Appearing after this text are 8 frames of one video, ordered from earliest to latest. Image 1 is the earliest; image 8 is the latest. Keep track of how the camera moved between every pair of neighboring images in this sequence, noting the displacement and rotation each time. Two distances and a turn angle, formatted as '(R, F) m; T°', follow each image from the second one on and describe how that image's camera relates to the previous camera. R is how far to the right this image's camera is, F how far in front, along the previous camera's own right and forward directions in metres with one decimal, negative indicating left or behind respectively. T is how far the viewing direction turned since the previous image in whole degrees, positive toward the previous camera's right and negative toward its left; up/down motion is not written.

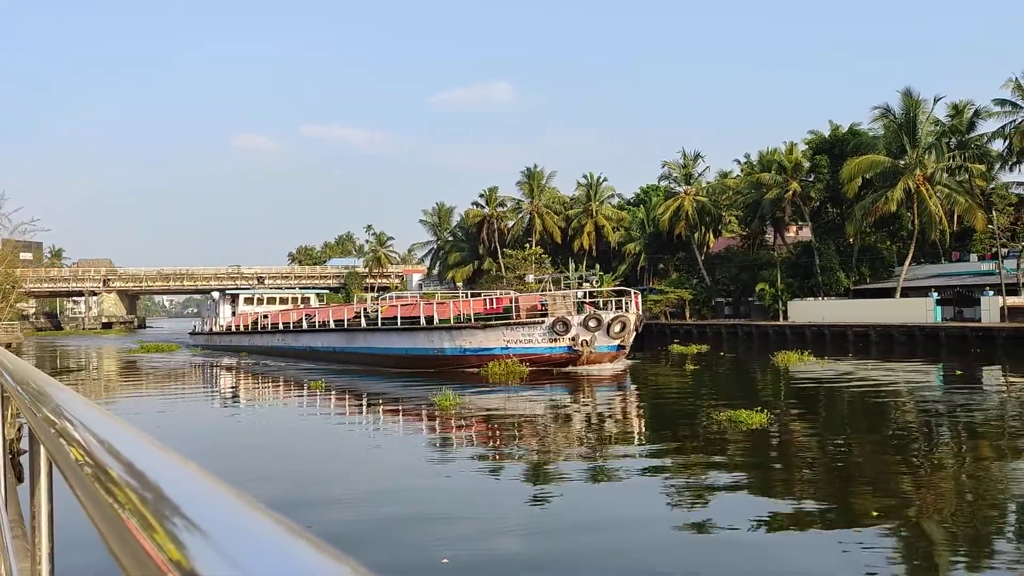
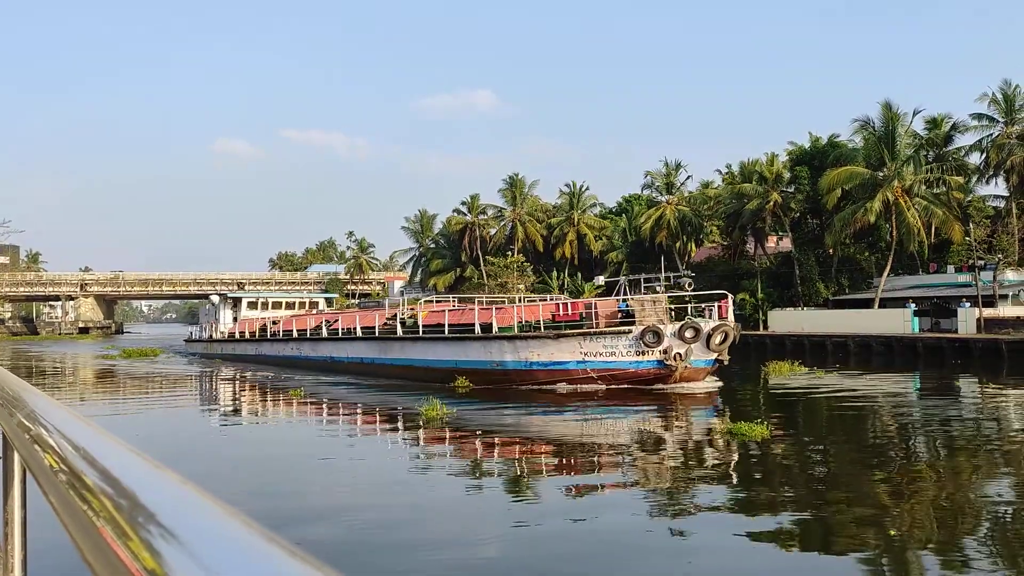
(-0.2, +0.2) m; +1°
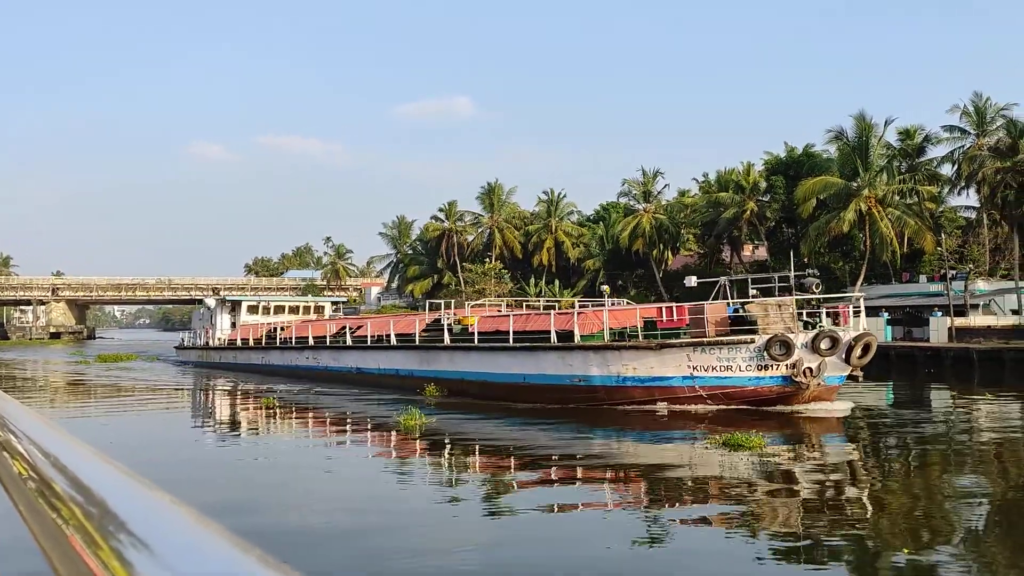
(0.0, 0.0) m; +2°
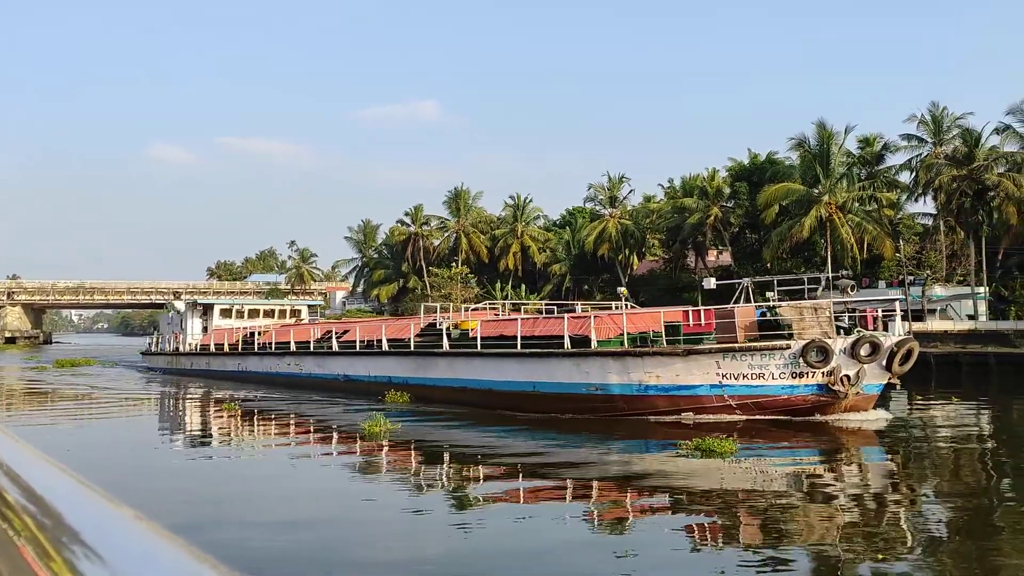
(-0.3, +0.3) m; +2°
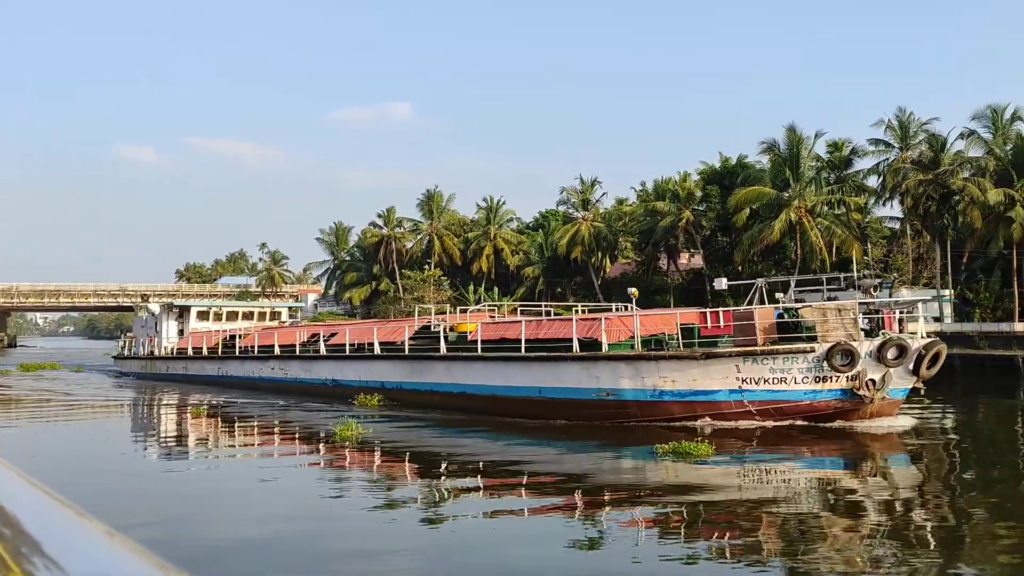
(-0.4, +0.5) m; +2°
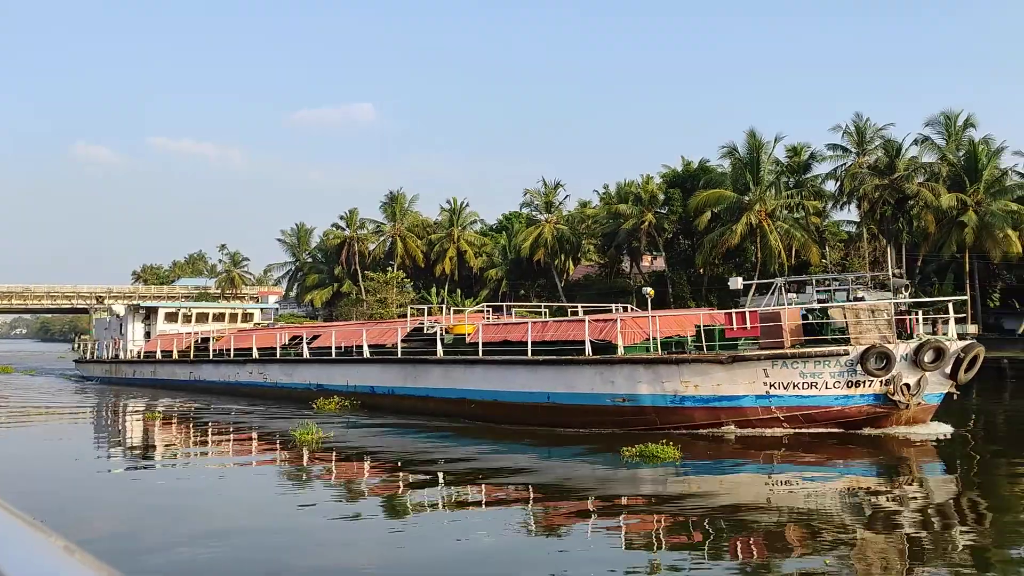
(-0.5, +0.6) m; +2°
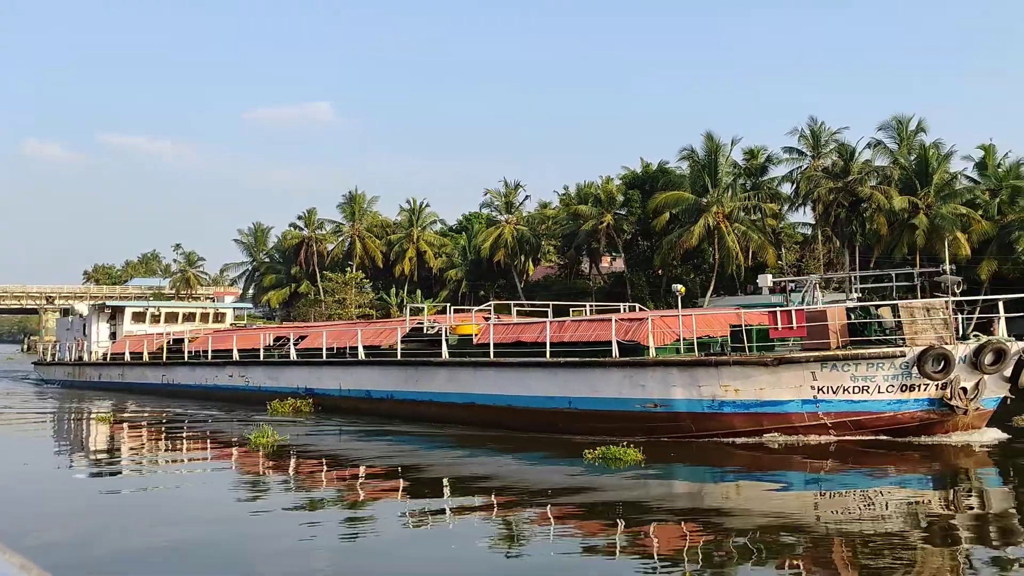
(-0.7, +0.8) m; +3°
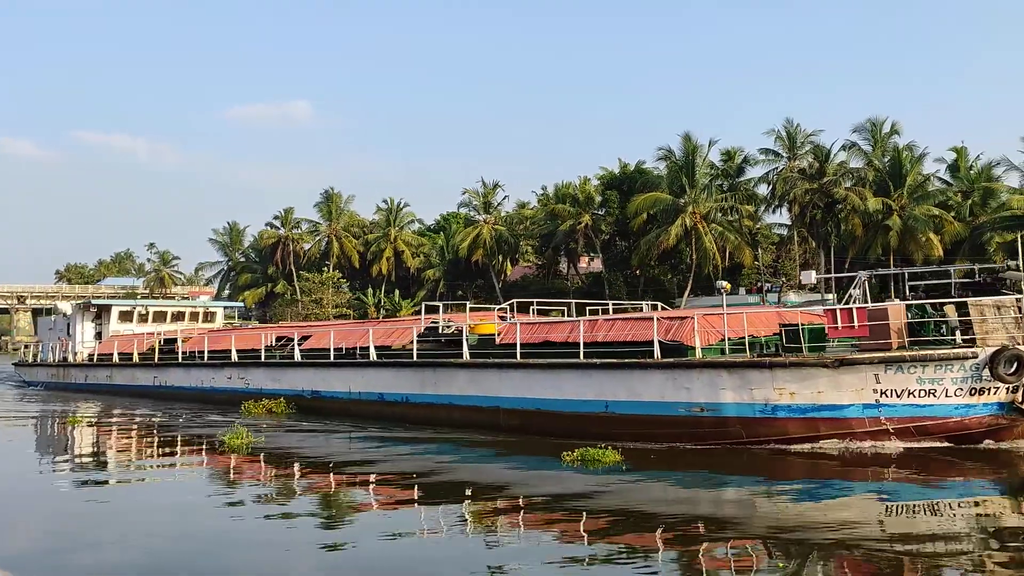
(-0.6, +0.6) m; +2°
